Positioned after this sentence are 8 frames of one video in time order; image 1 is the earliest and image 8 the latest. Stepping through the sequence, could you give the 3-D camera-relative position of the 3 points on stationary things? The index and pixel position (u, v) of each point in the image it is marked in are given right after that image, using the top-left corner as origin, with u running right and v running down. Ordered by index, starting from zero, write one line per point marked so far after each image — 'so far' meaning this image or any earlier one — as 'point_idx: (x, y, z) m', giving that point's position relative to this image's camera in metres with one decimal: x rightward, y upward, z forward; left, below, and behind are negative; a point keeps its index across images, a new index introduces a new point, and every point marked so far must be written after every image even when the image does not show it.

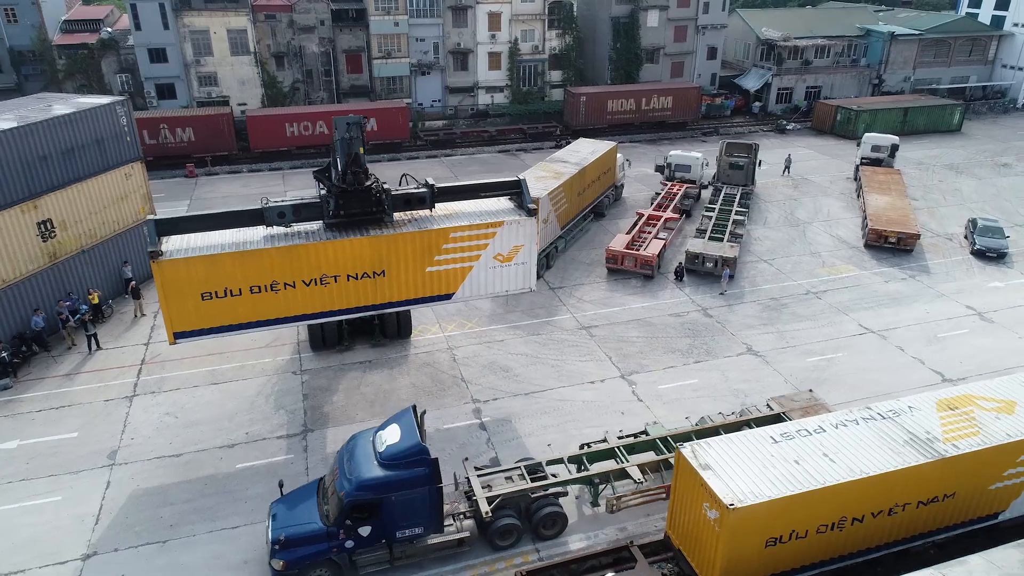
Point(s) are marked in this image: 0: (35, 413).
0: (-13.0, -3.4, +19.4) m
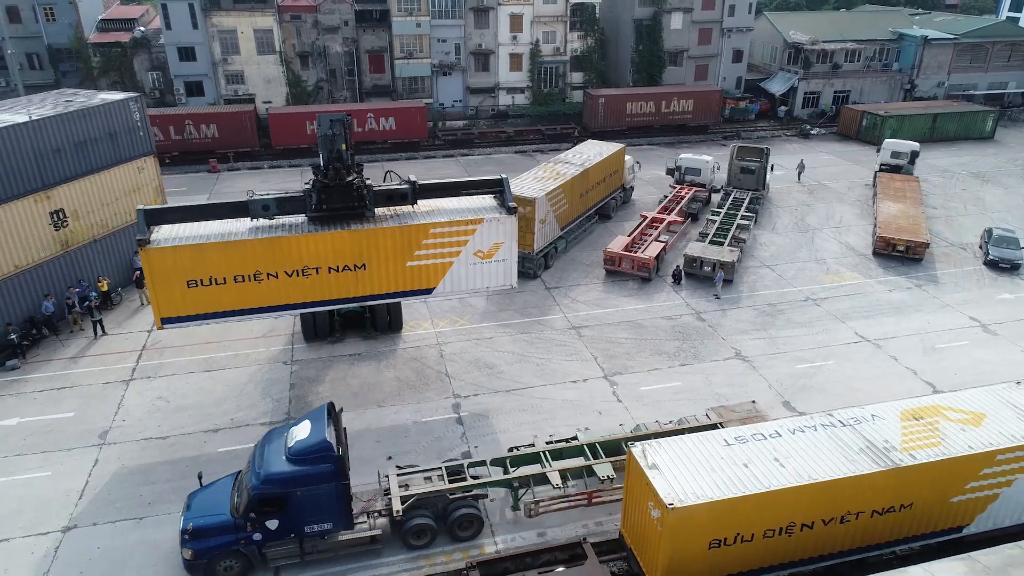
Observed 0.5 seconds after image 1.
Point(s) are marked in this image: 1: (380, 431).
0: (-13.5, -3.0, +20.4) m
1: (-3.5, -3.8, +18.9) m
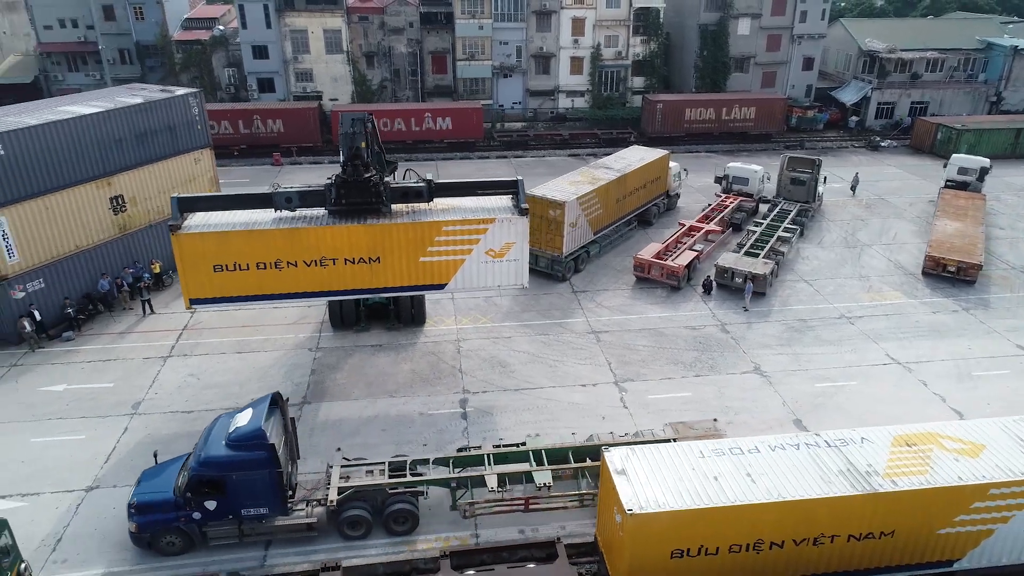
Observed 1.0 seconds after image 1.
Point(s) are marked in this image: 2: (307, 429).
0: (-13.2, -2.3, +22.1) m
1: (-3.4, -3.6, +19.7) m
2: (-5.5, -3.8, +19.2) m
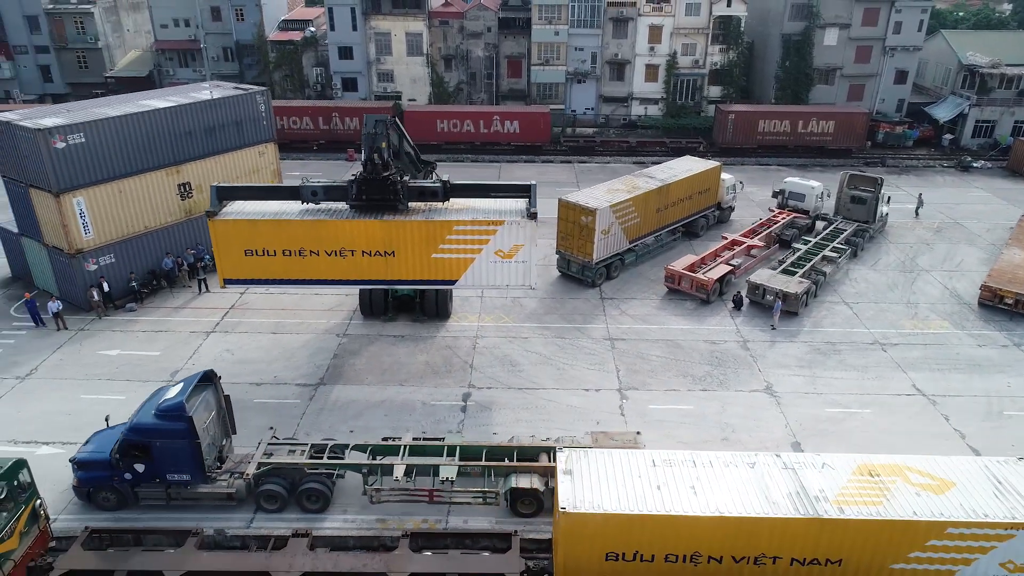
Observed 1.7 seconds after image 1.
0: (-12.8, -1.5, +24.5) m
1: (-3.5, -3.4, +20.8) m
2: (-5.6, -3.5, +20.6) m
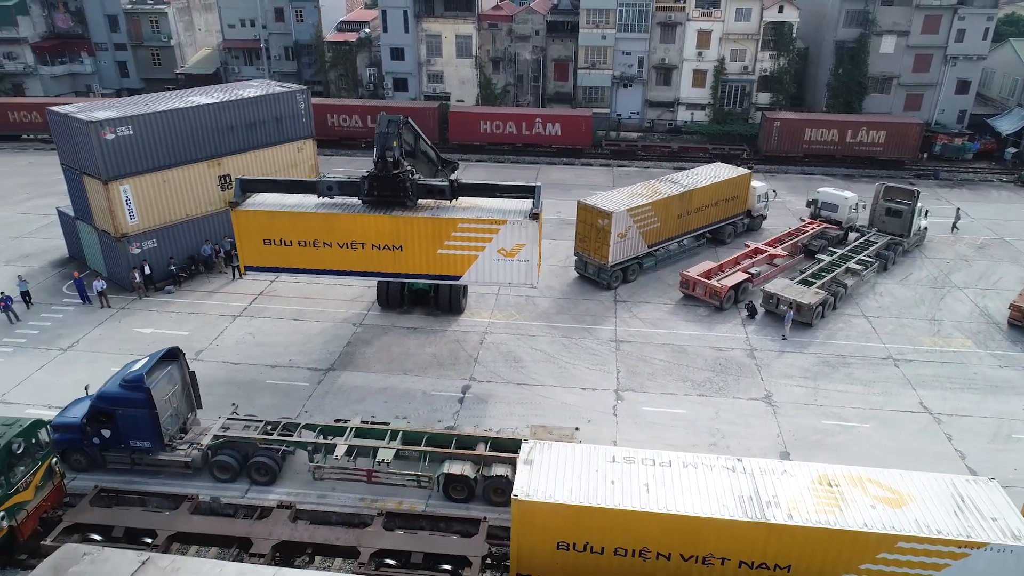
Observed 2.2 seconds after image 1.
0: (-12.4, -0.9, +26.3) m
1: (-3.6, -3.2, +21.7) m
2: (-5.7, -3.1, +21.7) m
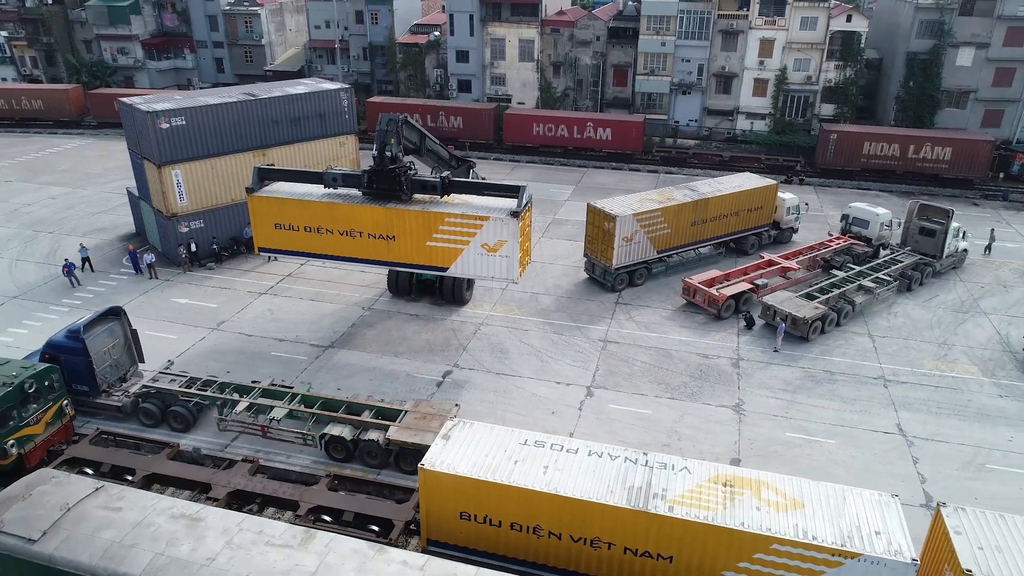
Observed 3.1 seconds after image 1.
0: (-12.3, 0.0, +29.0) m
1: (-4.3, -2.8, +23.3) m
2: (-6.4, -2.6, +23.7) m
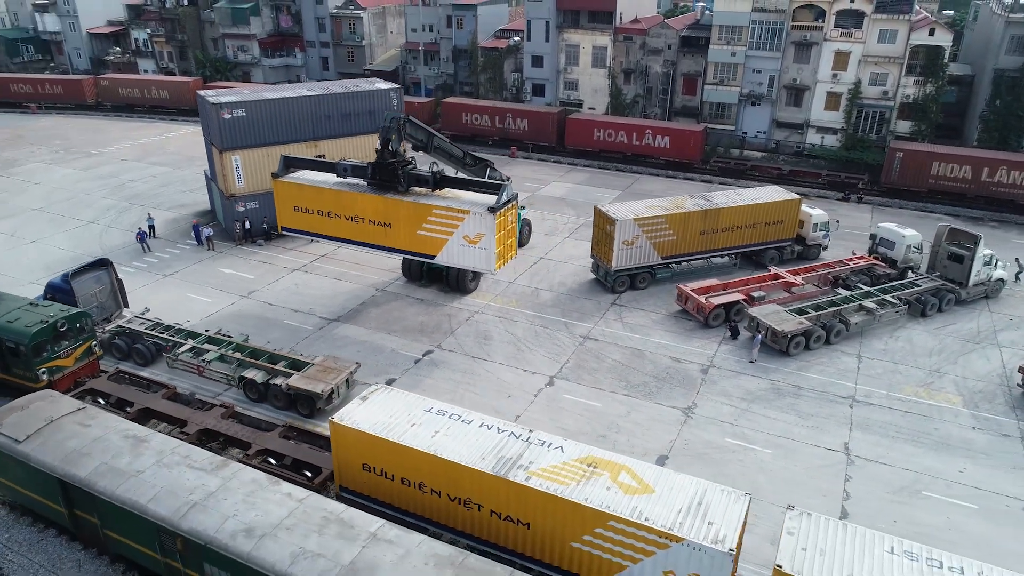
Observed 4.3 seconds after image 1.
0: (-11.8, +1.3, +32.7) m
1: (-5.1, -2.1, +25.7) m
2: (-7.1, -1.8, +26.4) m
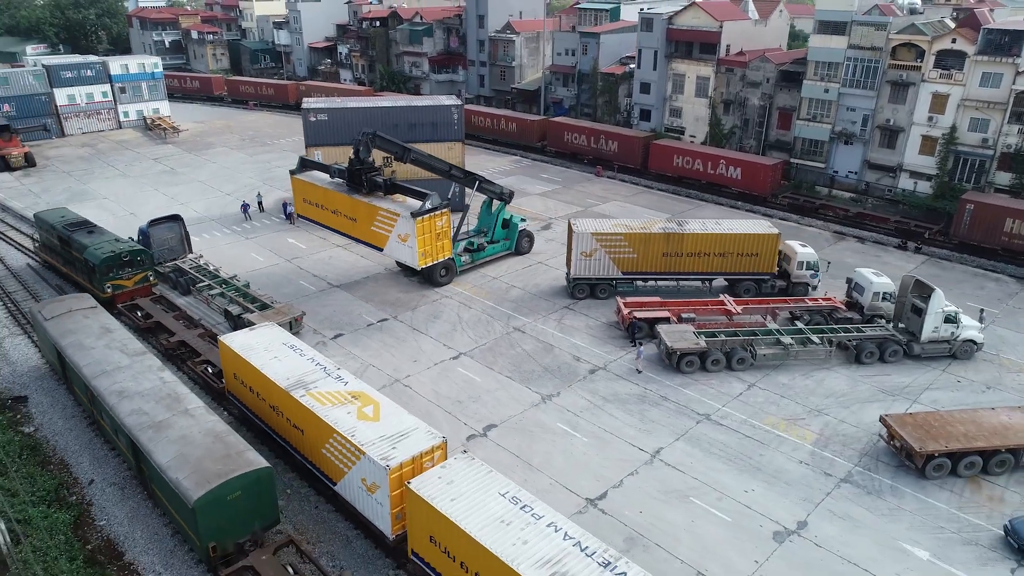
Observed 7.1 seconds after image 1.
0: (-11.2, +3.0, +40.6) m
1: (-7.4, -0.9, +31.9) m
2: (-9.1, -0.4, +33.2) m
